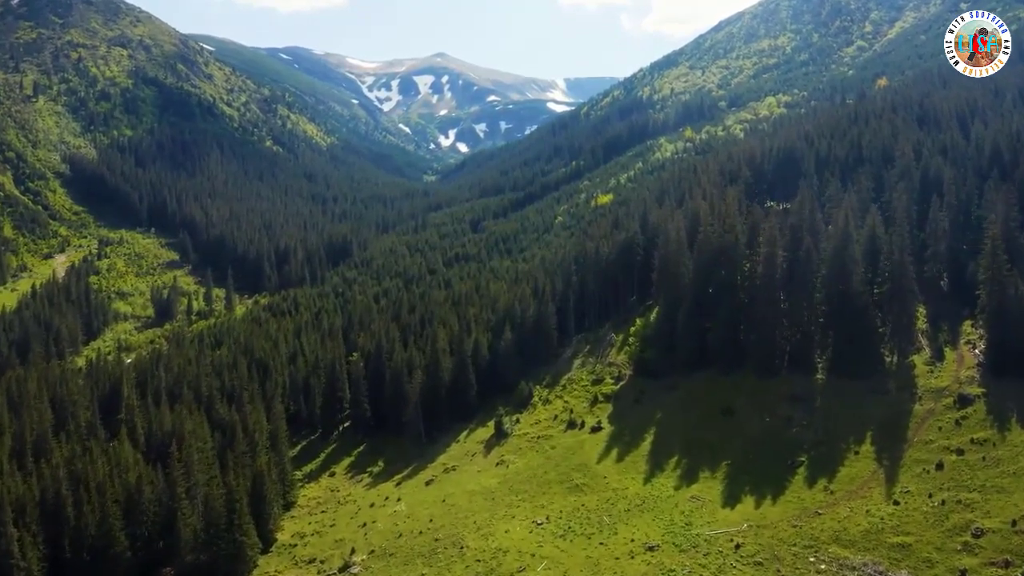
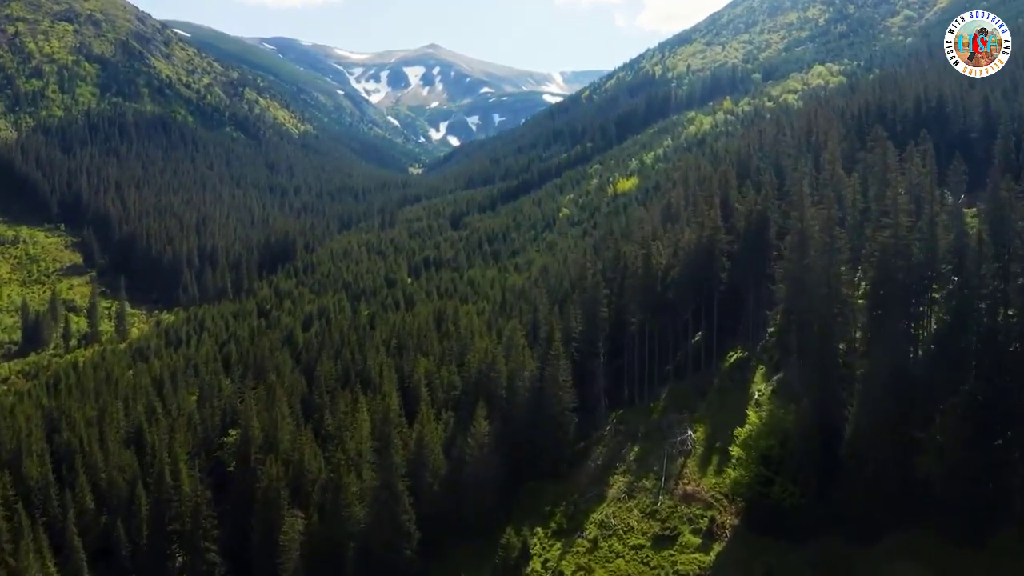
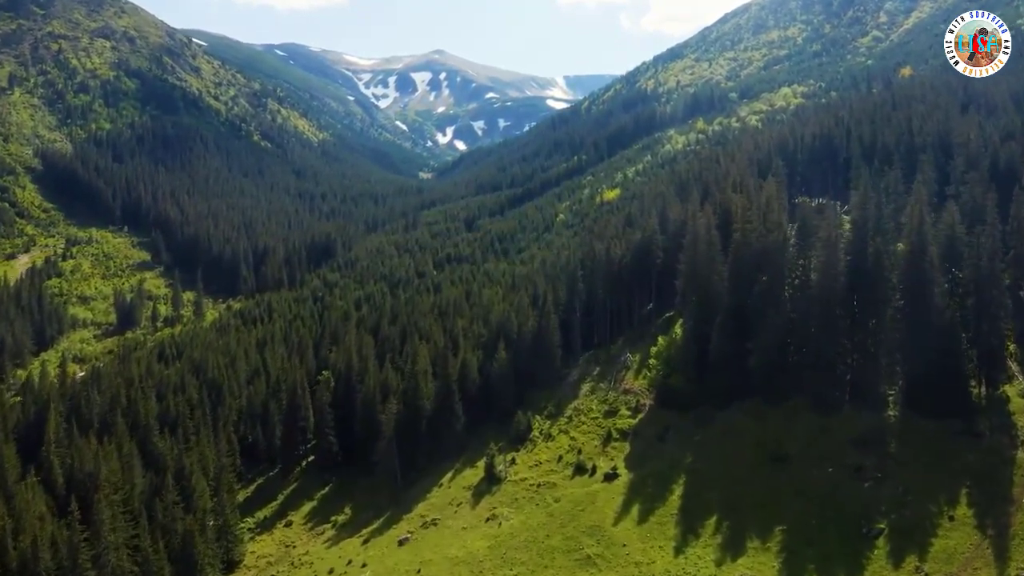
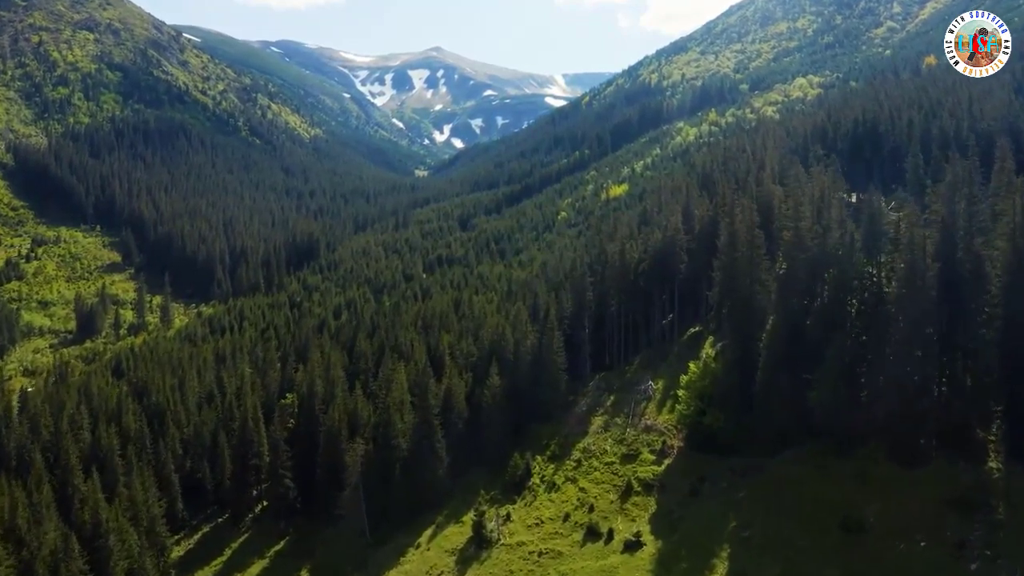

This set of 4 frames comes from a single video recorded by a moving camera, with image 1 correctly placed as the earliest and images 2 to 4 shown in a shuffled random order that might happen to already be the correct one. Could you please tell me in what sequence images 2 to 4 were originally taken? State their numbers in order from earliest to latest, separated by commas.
3, 4, 2
